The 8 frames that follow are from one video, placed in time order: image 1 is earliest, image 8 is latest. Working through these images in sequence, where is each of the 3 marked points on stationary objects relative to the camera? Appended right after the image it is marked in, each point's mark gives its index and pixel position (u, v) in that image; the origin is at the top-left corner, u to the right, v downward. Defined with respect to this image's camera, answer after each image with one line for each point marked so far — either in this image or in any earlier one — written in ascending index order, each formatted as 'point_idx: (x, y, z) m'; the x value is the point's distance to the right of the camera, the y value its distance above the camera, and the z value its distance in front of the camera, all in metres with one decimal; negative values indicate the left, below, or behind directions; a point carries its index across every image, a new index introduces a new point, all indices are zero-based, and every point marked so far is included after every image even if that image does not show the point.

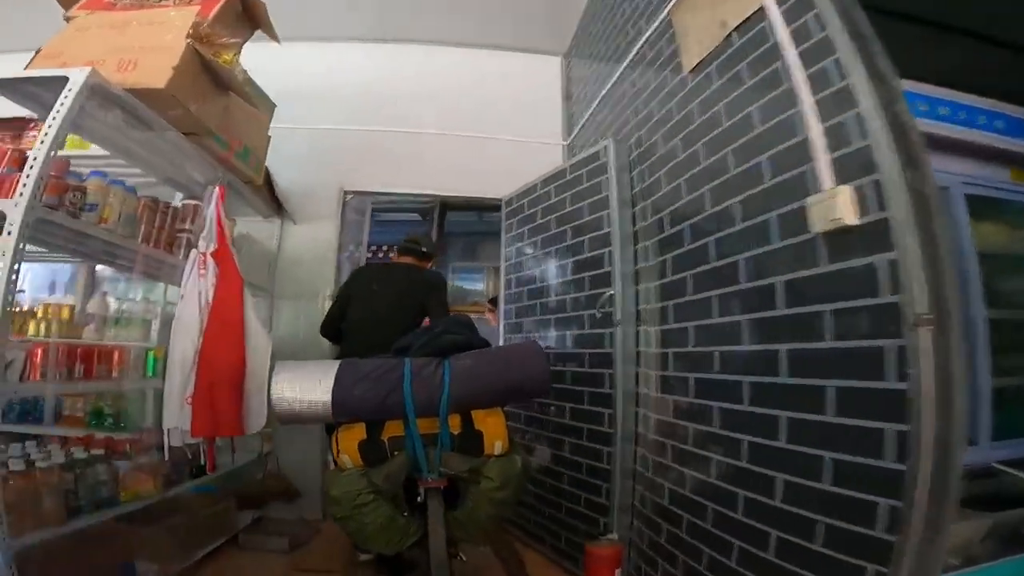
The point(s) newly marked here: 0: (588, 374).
0: (+0.2, -0.3, +1.8) m
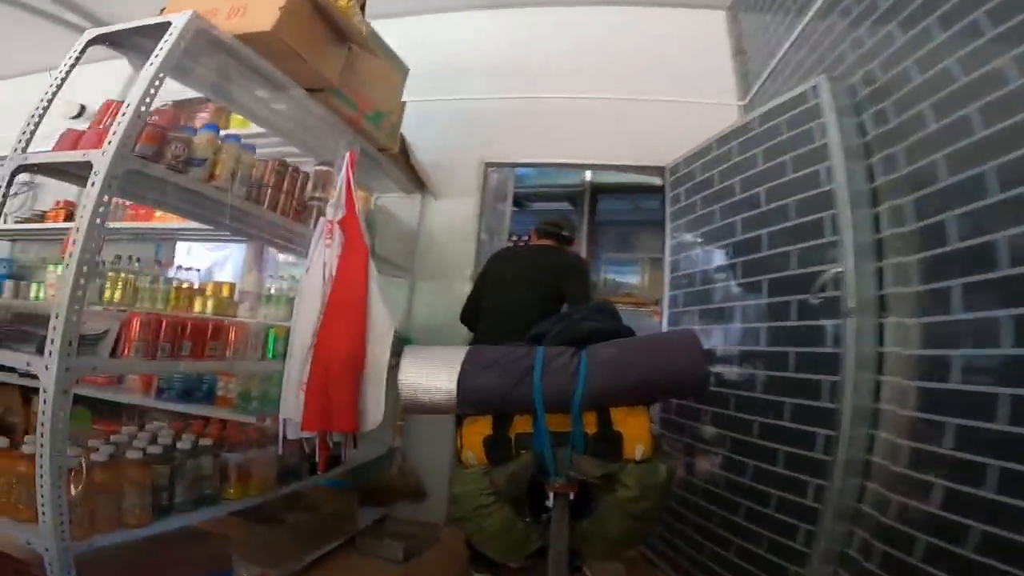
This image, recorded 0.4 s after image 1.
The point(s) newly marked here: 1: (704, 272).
0: (+0.7, -0.2, +1.3) m
1: (+0.6, +0.1, +1.7) m
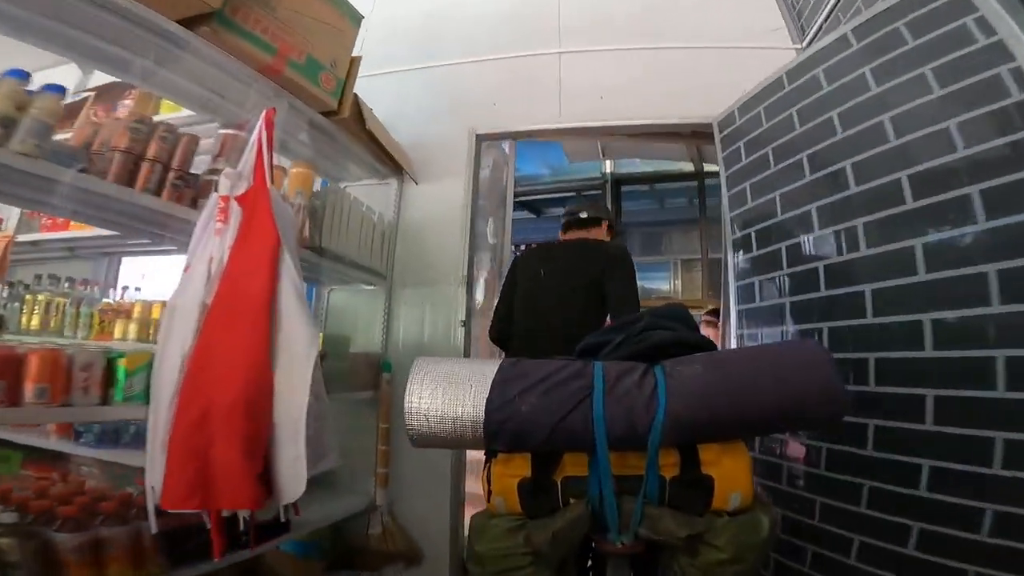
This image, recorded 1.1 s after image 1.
0: (+0.6, -0.2, +0.8) m
1: (+0.6, +0.1, +1.2) m
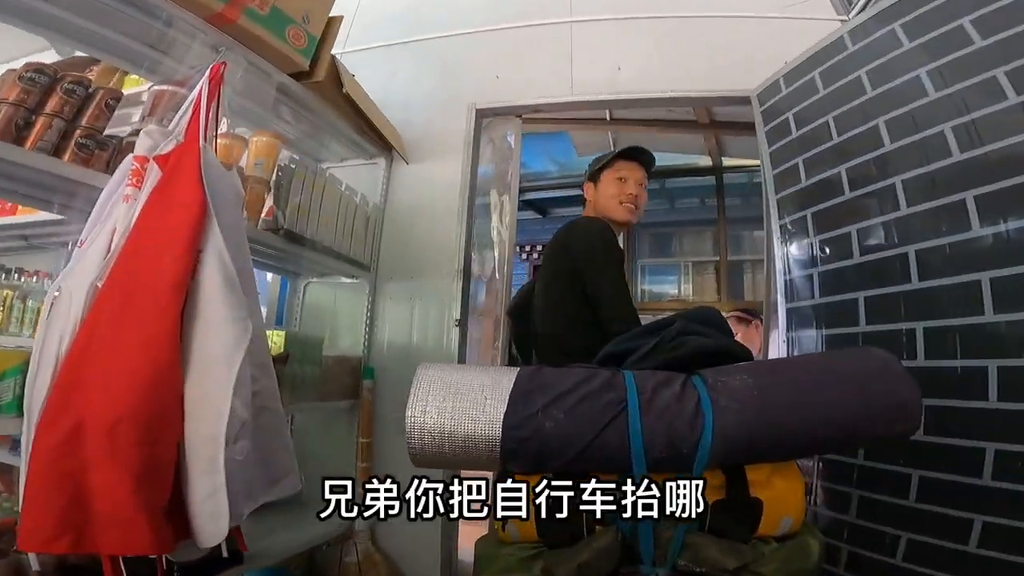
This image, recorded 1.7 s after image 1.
0: (+0.6, -0.2, +0.6) m
1: (+0.6, +0.1, +1.0) m
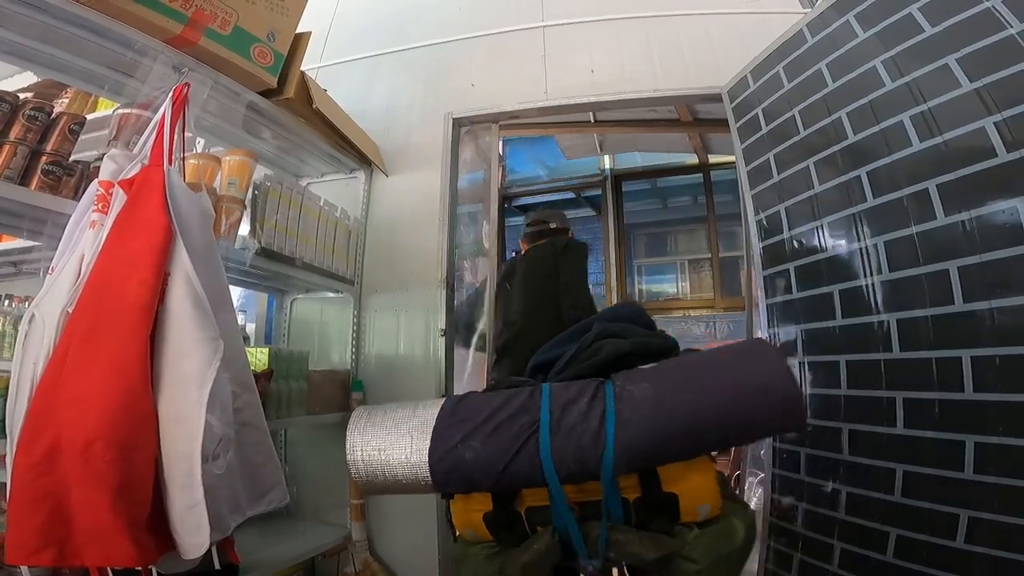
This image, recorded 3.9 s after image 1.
0: (+0.6, -0.1, +0.6) m
1: (+0.6, +0.1, +1.0) m
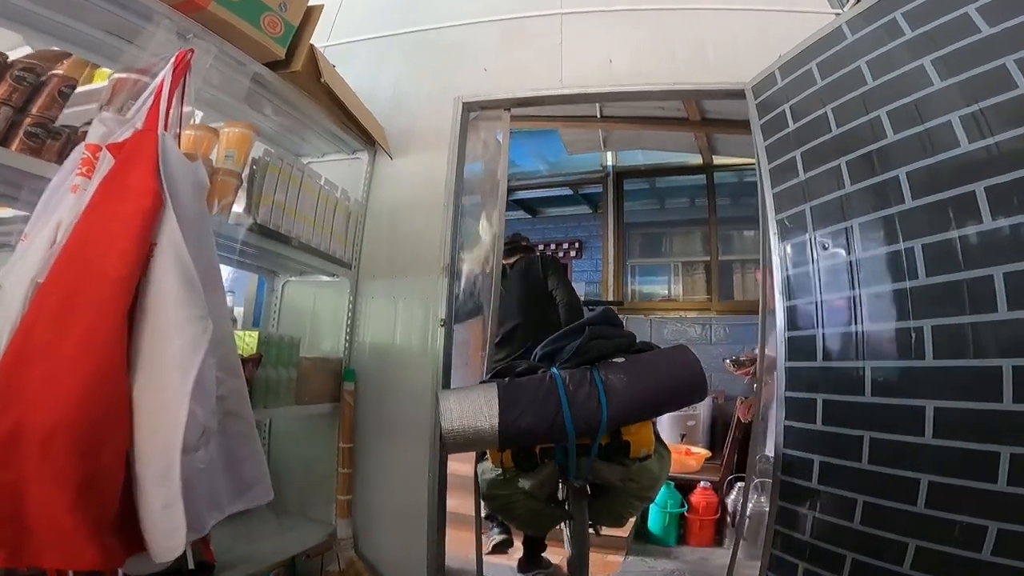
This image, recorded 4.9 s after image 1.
0: (+0.6, -0.2, +0.5) m
1: (+0.6, +0.1, +0.9) m
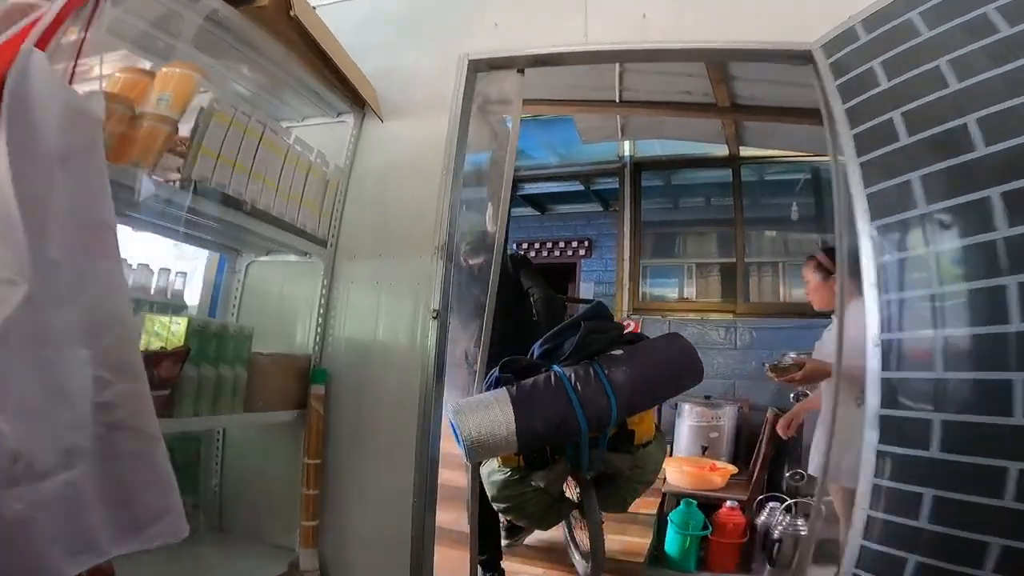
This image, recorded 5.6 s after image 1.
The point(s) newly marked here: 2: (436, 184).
0: (+0.6, -0.1, +0.3) m
1: (+0.6, +0.1, +0.7) m
2: (-0.2, +0.2, +1.2) m
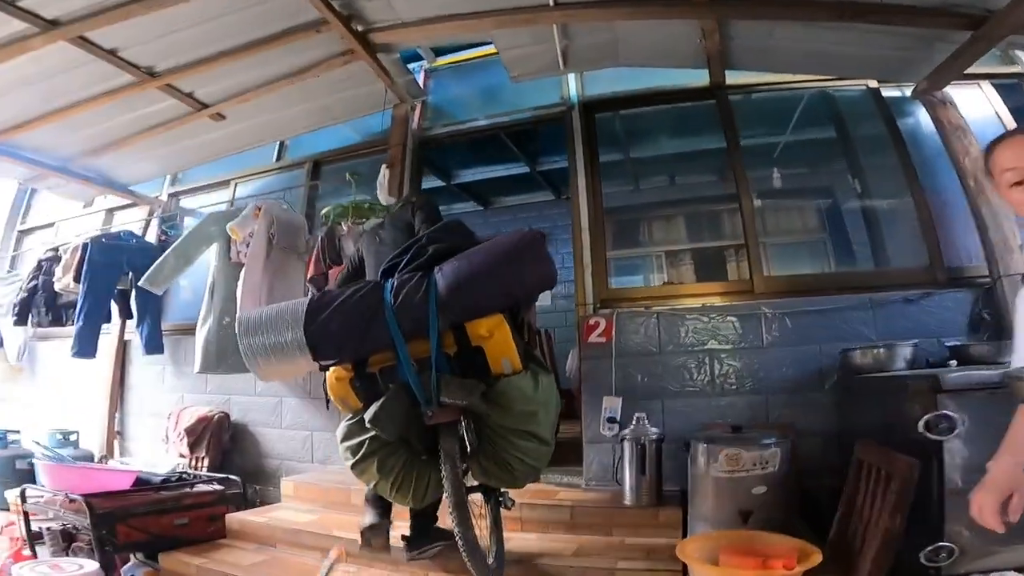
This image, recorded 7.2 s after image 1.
0: (+0.5, 0.0, -0.7) m
1: (+0.4, +0.2, -0.3) m
2: (-0.4, +0.3, +0.2) m
